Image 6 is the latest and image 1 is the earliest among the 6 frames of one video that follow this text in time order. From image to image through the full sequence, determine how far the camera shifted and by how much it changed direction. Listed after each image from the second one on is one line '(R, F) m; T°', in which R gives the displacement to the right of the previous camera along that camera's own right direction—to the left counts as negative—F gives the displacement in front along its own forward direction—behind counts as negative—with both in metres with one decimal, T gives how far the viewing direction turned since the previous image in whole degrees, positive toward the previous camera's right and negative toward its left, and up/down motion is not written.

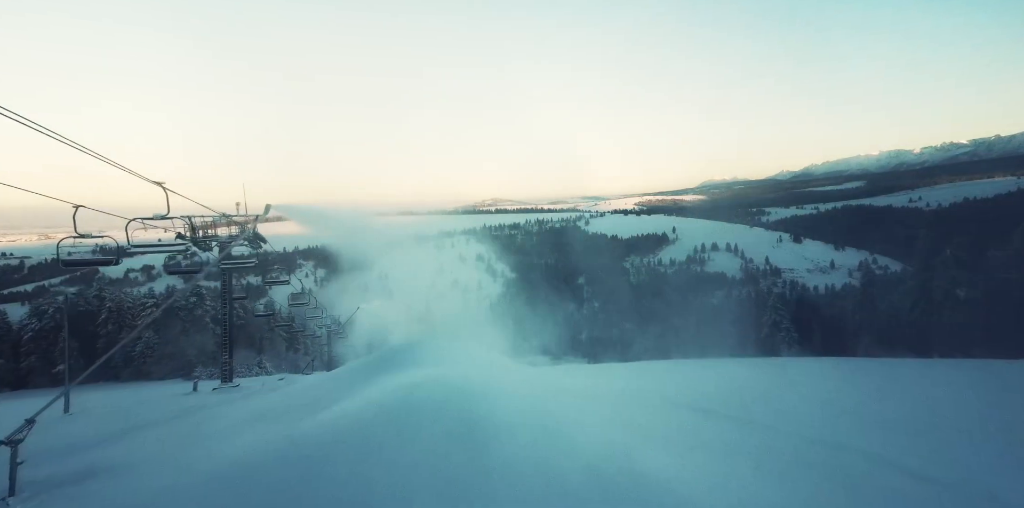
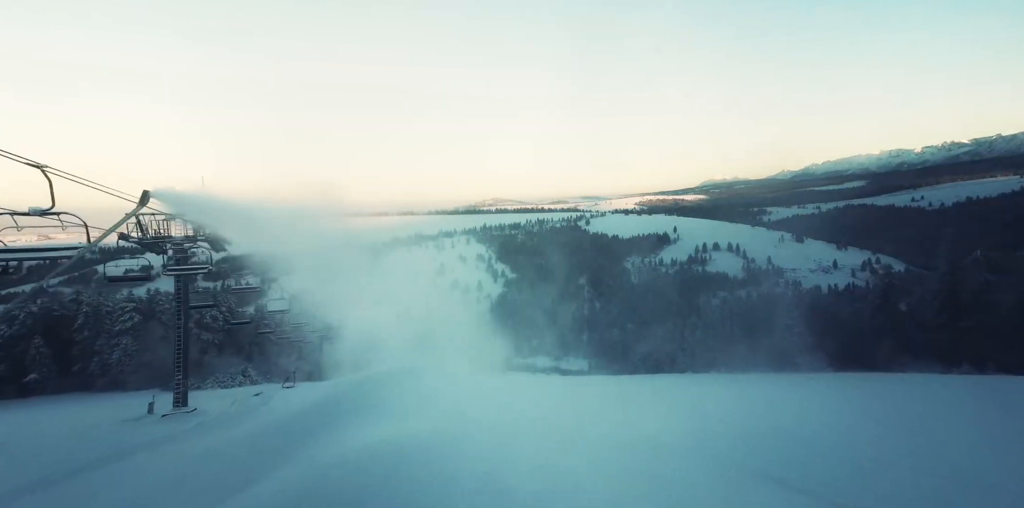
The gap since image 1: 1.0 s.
(0.0, +0.3) m; 0°
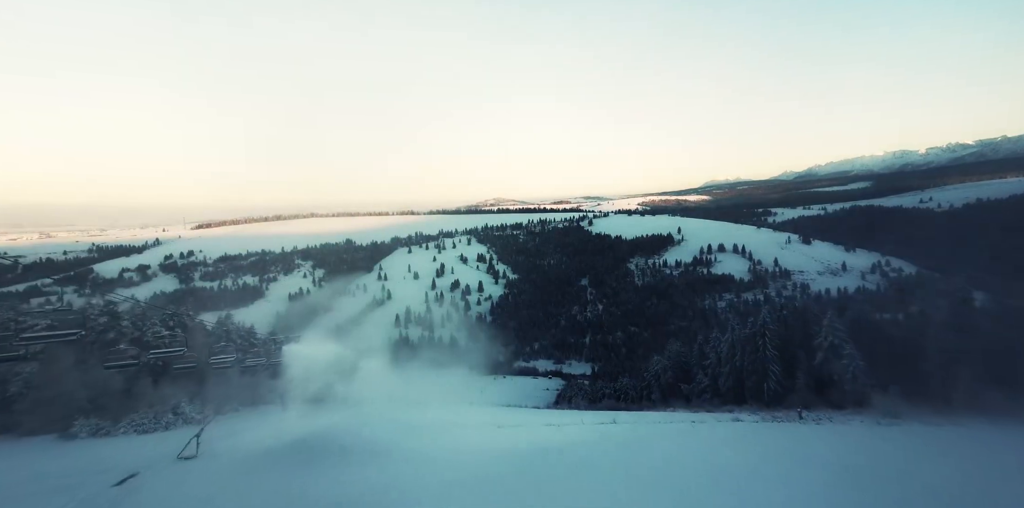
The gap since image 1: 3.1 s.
(+0.1, +0.9) m; 0°
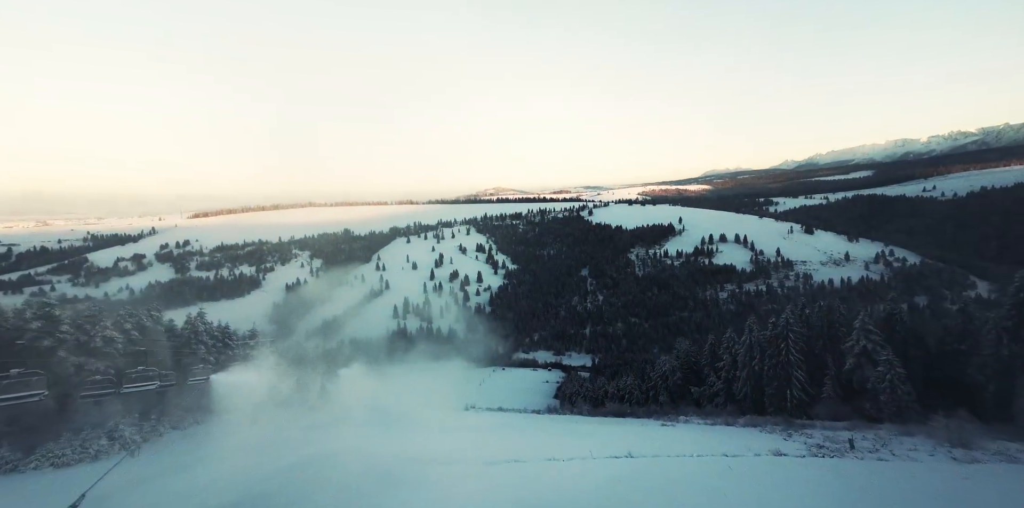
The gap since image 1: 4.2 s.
(0.0, +0.6) m; 0°
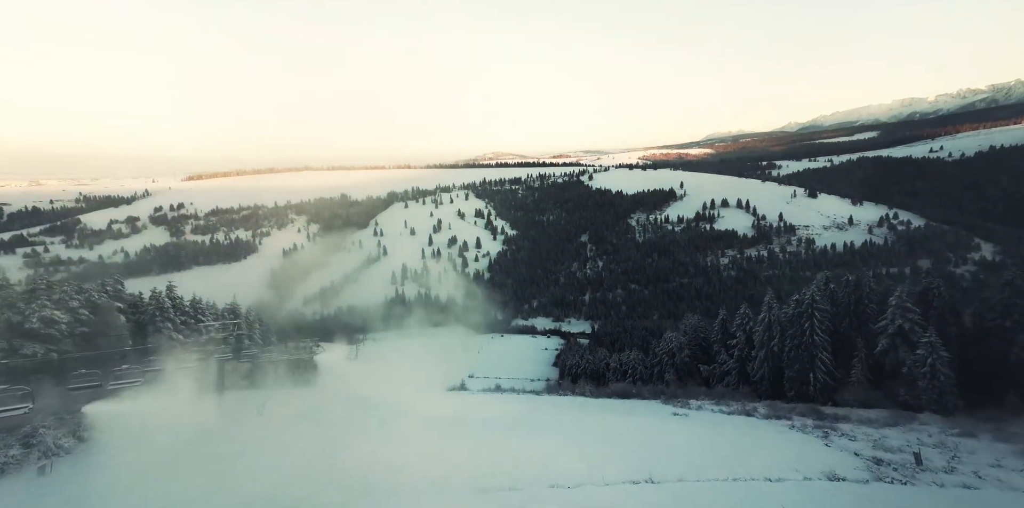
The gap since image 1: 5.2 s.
(0.0, +0.6) m; 0°
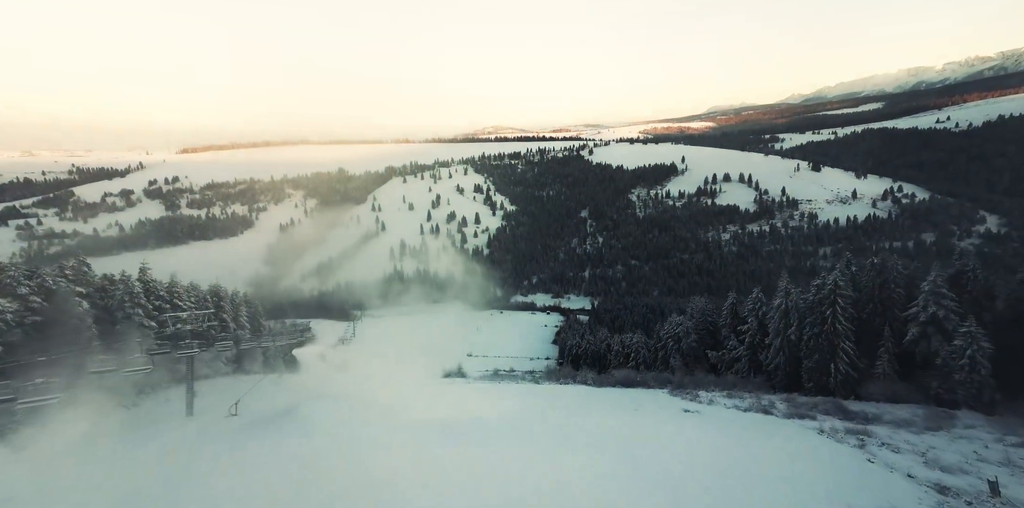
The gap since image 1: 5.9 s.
(0.0, +0.4) m; 0°
